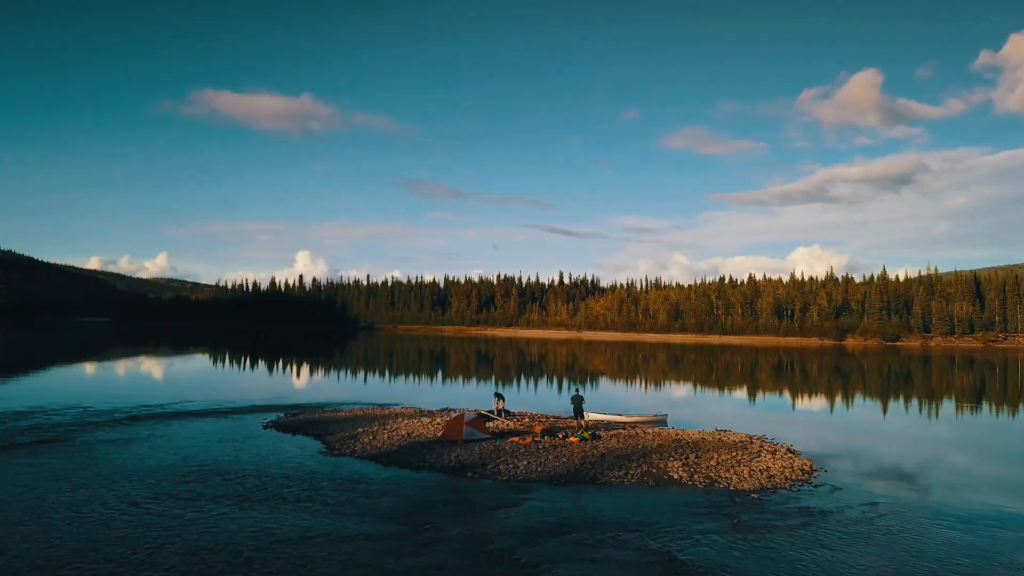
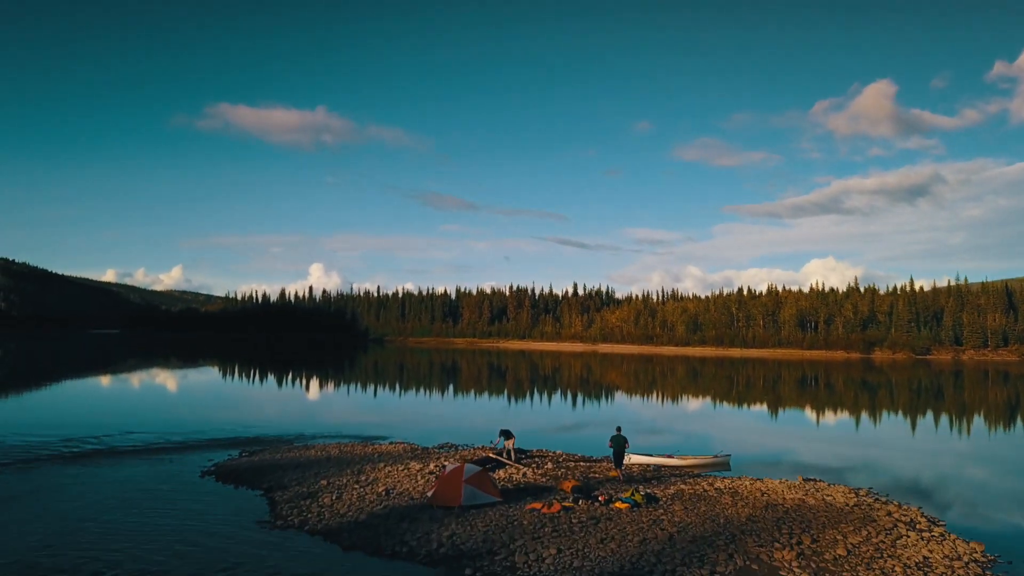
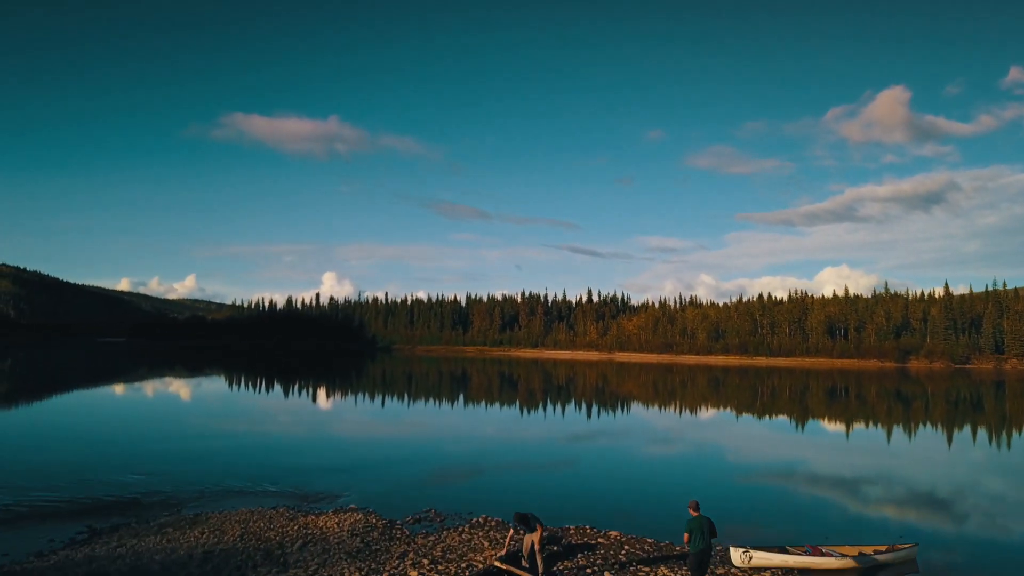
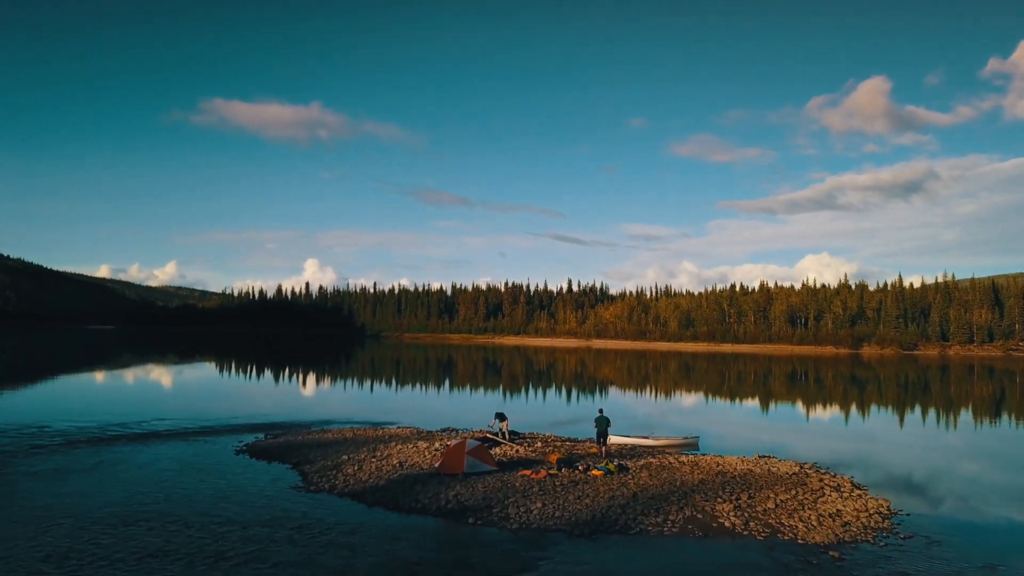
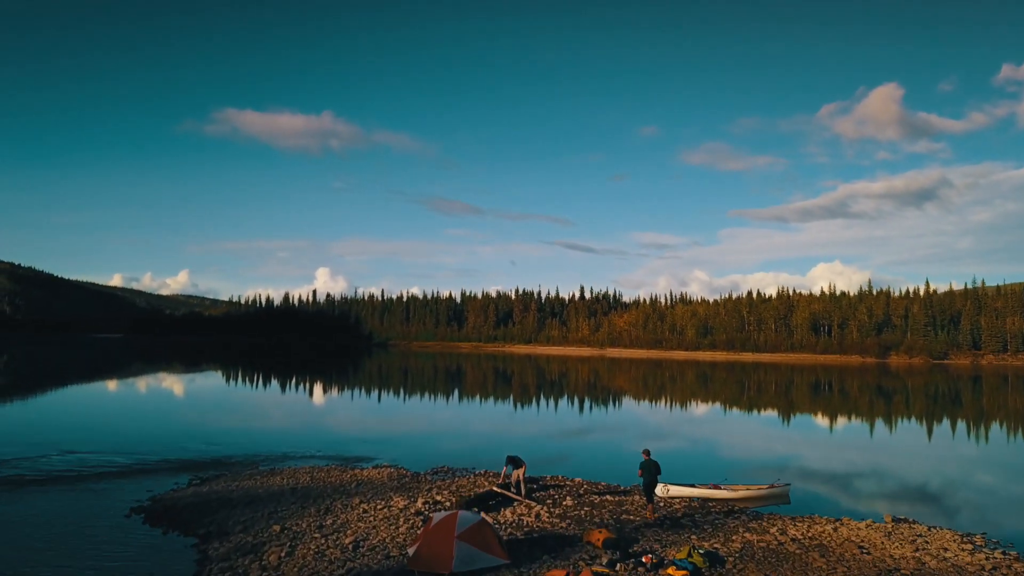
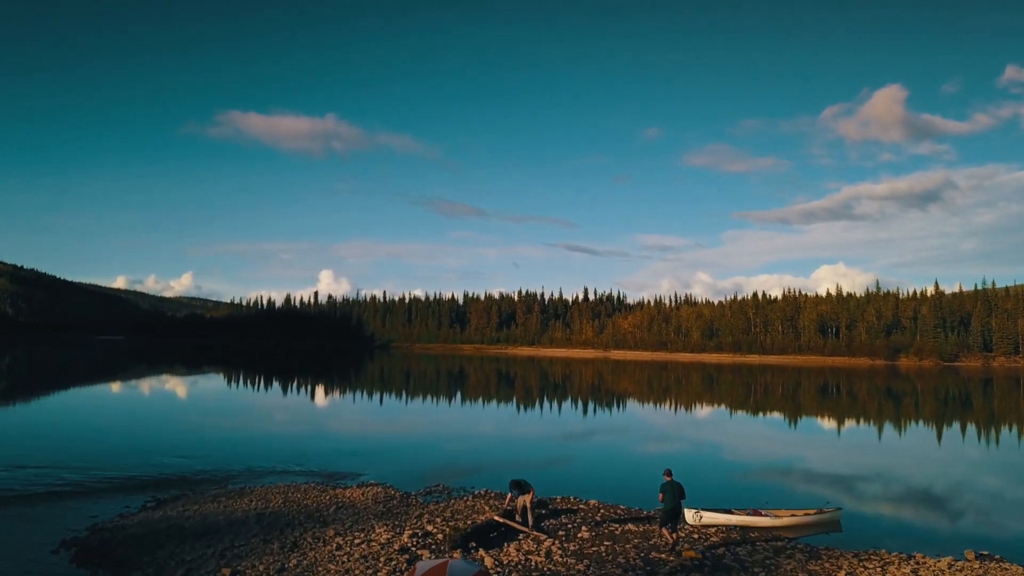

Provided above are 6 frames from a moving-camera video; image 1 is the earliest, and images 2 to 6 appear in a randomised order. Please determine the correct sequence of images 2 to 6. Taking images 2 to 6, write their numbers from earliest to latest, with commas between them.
4, 2, 5, 6, 3
